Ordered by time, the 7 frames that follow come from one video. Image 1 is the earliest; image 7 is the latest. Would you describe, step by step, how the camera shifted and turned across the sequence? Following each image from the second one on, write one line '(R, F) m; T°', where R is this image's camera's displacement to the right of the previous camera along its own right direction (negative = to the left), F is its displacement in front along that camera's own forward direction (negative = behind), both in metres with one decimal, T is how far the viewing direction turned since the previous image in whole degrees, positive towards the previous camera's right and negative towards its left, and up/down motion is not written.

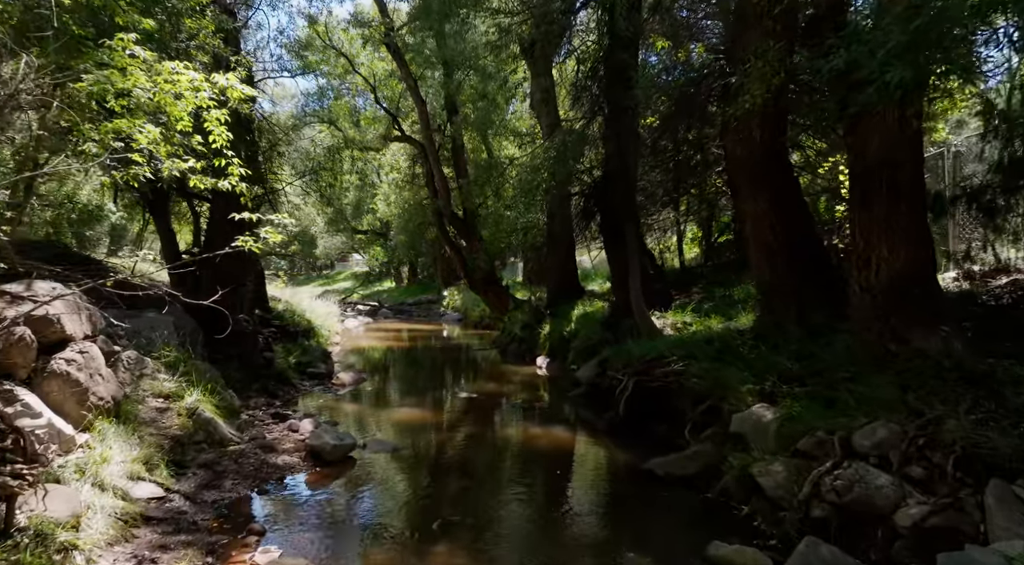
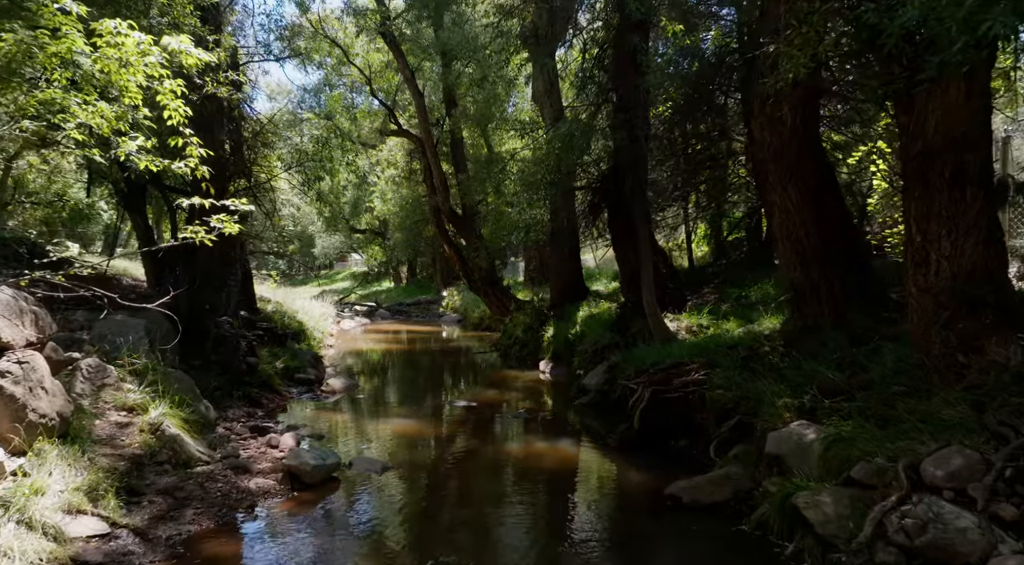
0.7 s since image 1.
(0.0, +0.8) m; 0°
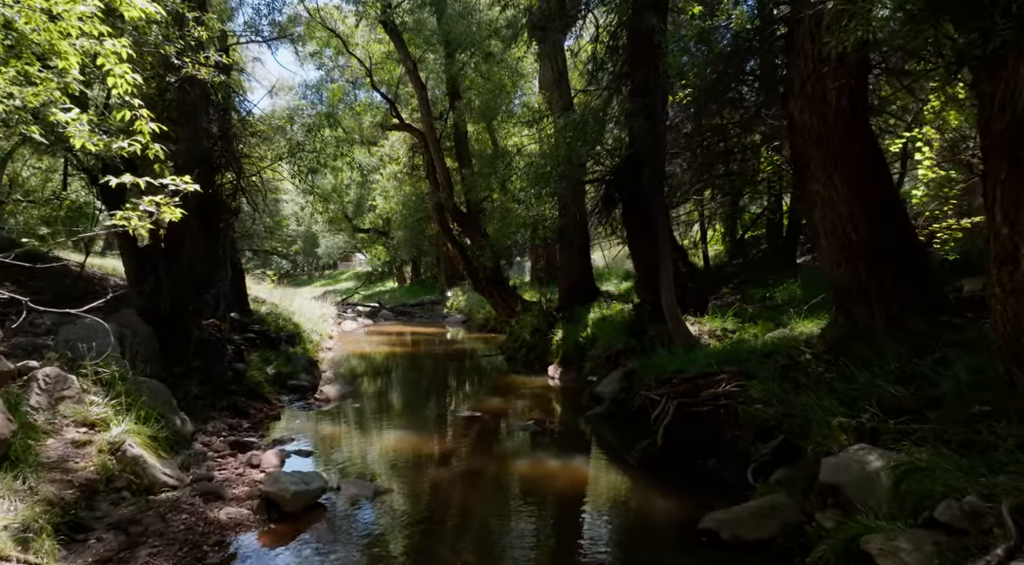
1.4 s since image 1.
(0.0, +0.8) m; 0°
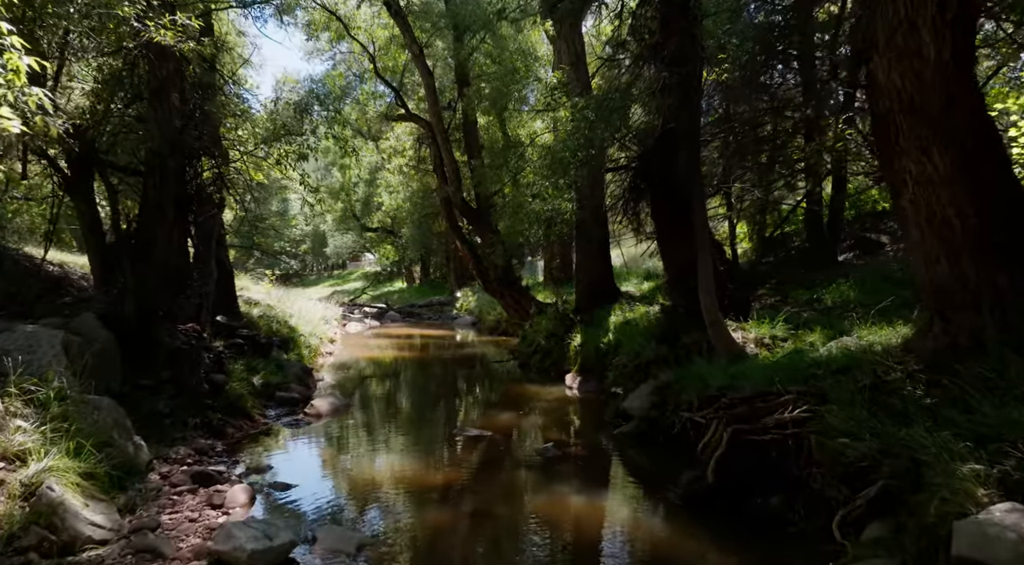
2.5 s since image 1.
(-0.1, +1.3) m; -1°
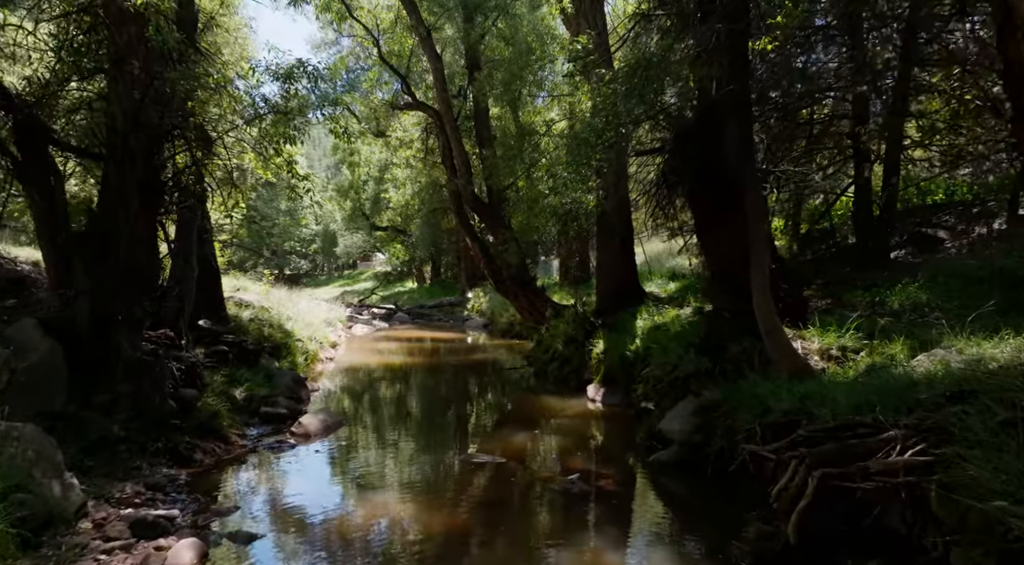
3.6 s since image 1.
(-0.1, +1.3) m; -1°
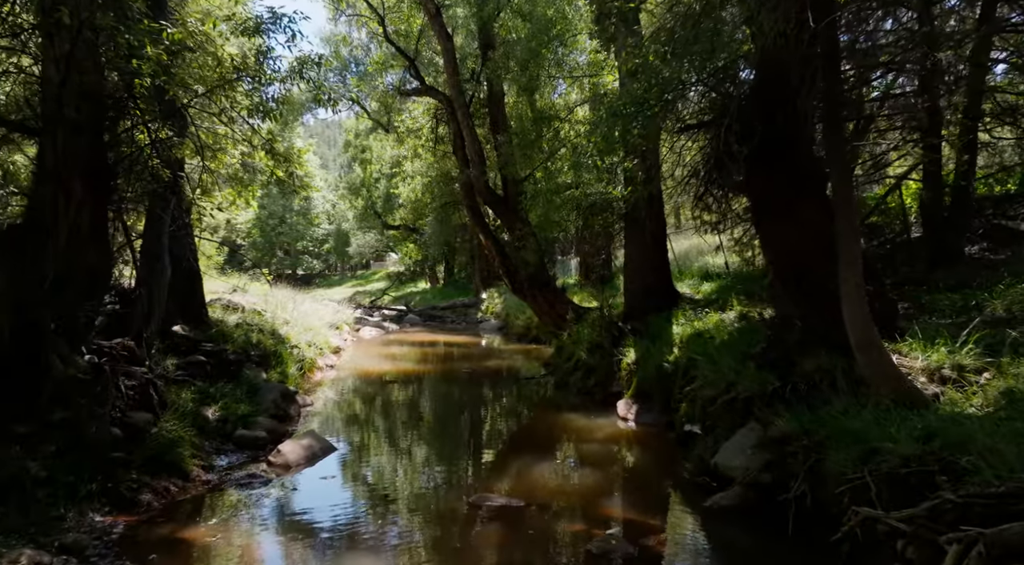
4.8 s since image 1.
(-0.1, +1.5) m; -1°
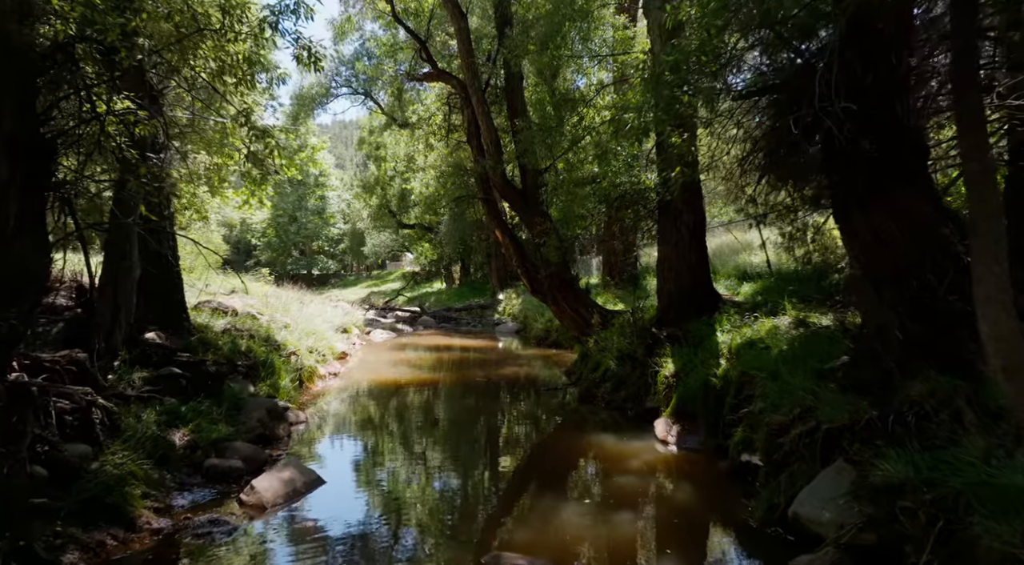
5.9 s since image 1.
(0.0, +1.3) m; -1°
